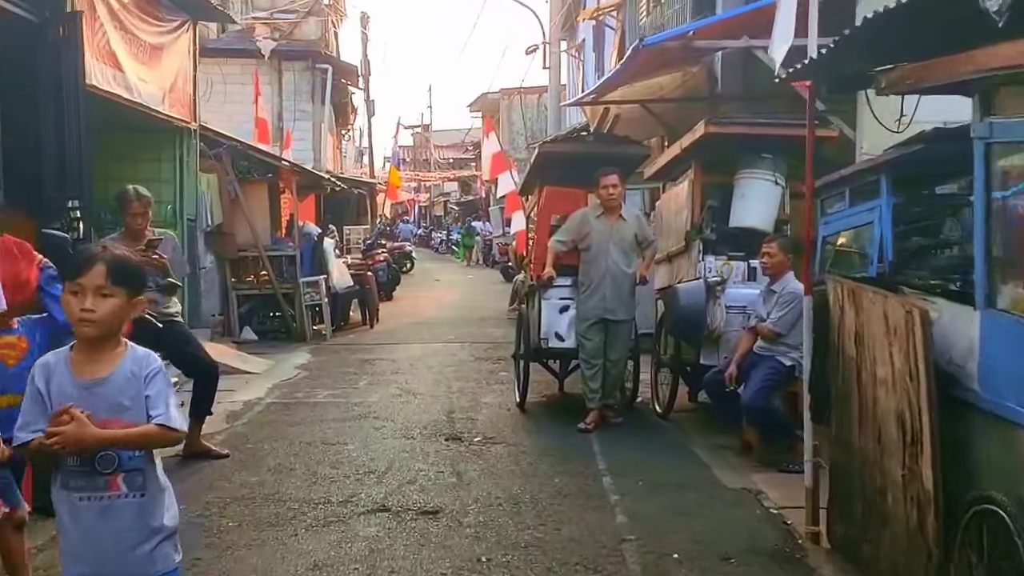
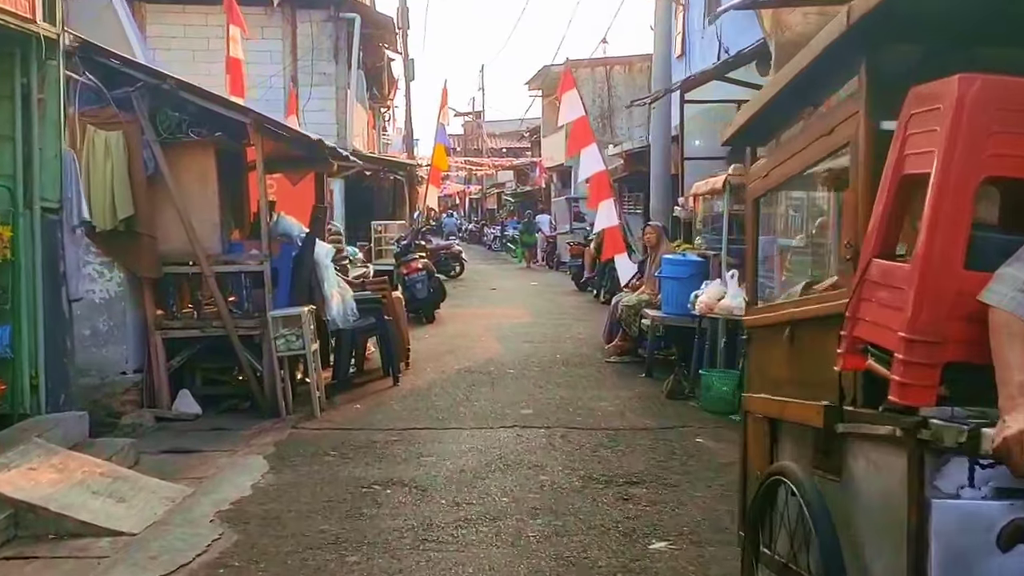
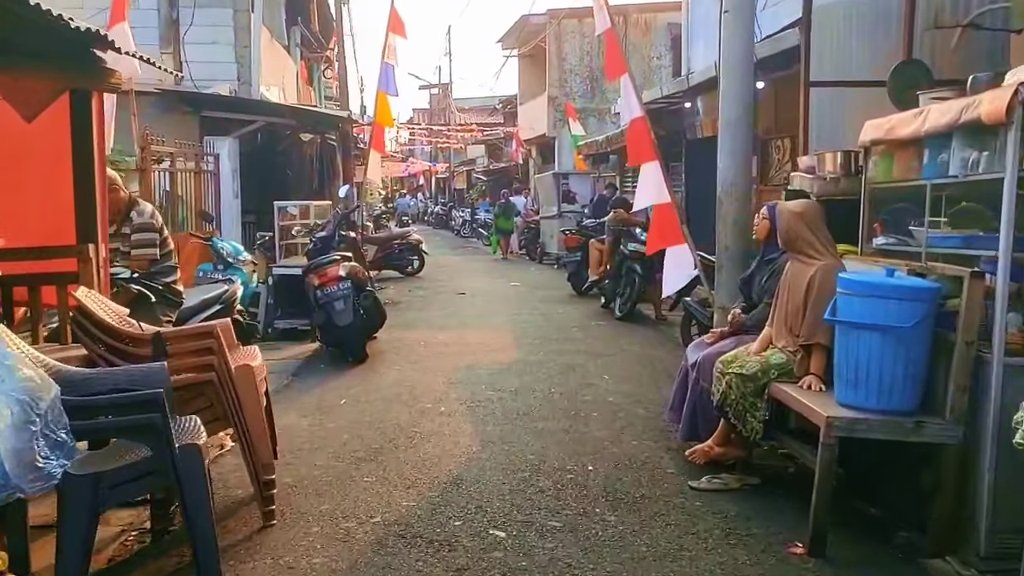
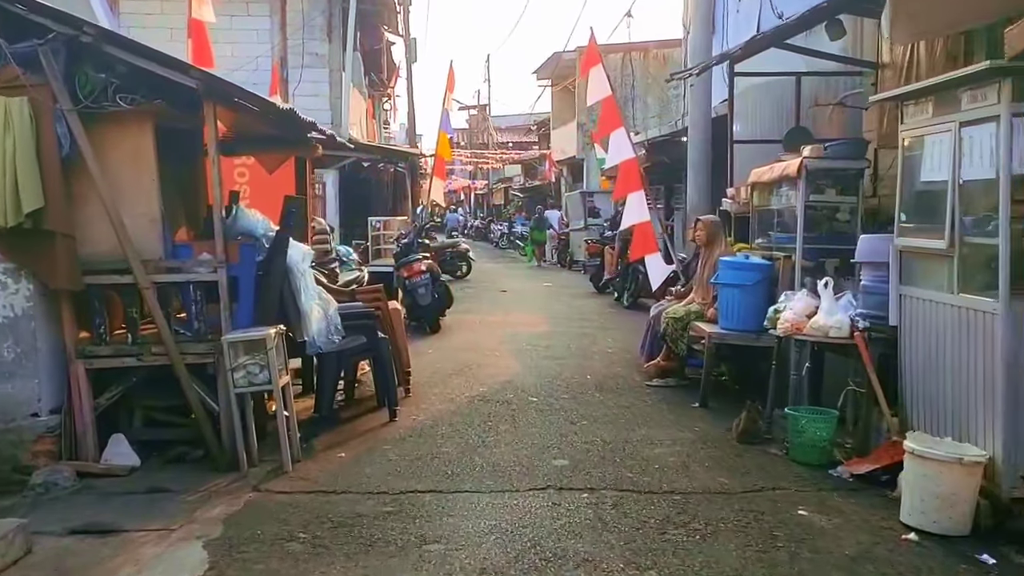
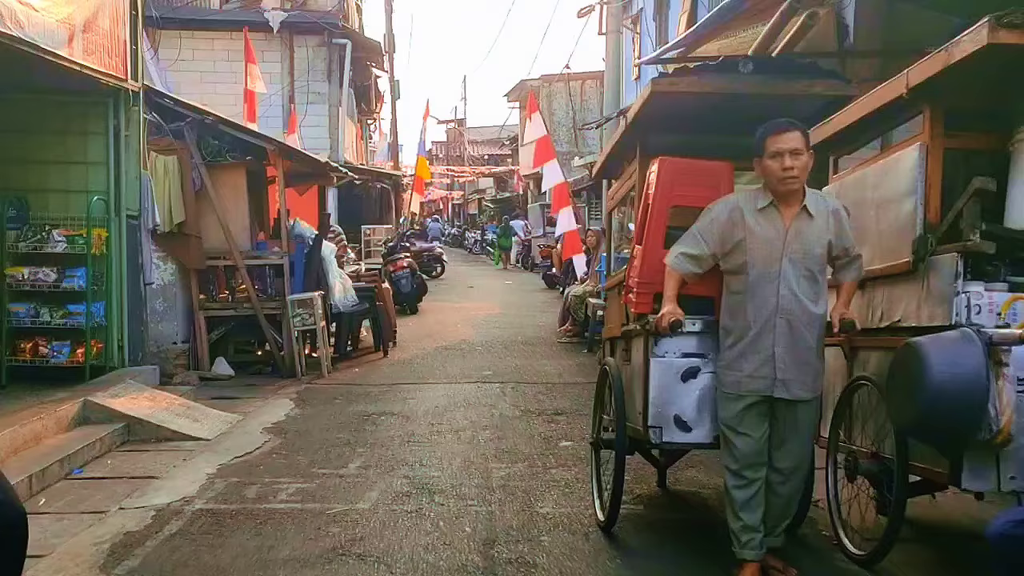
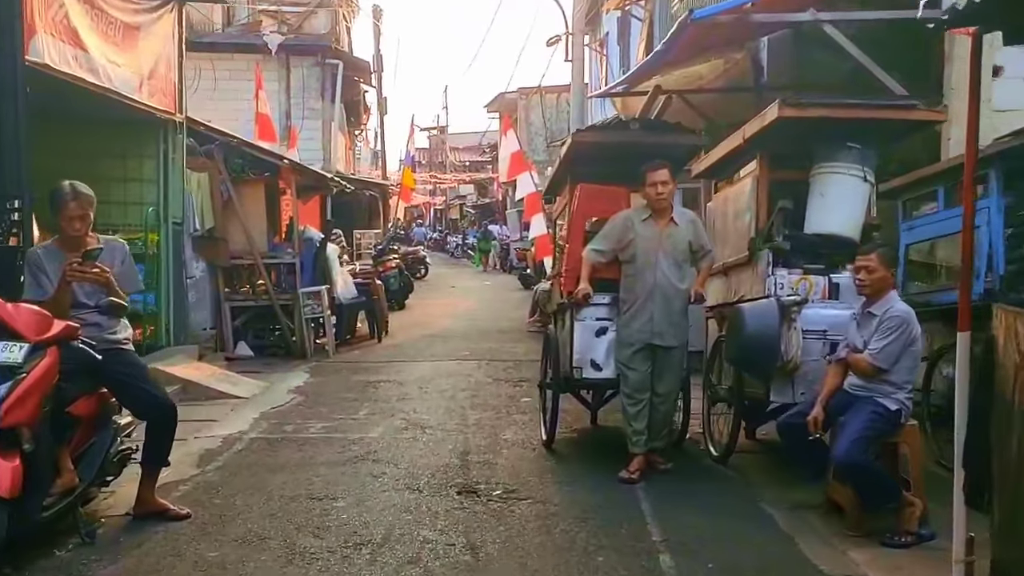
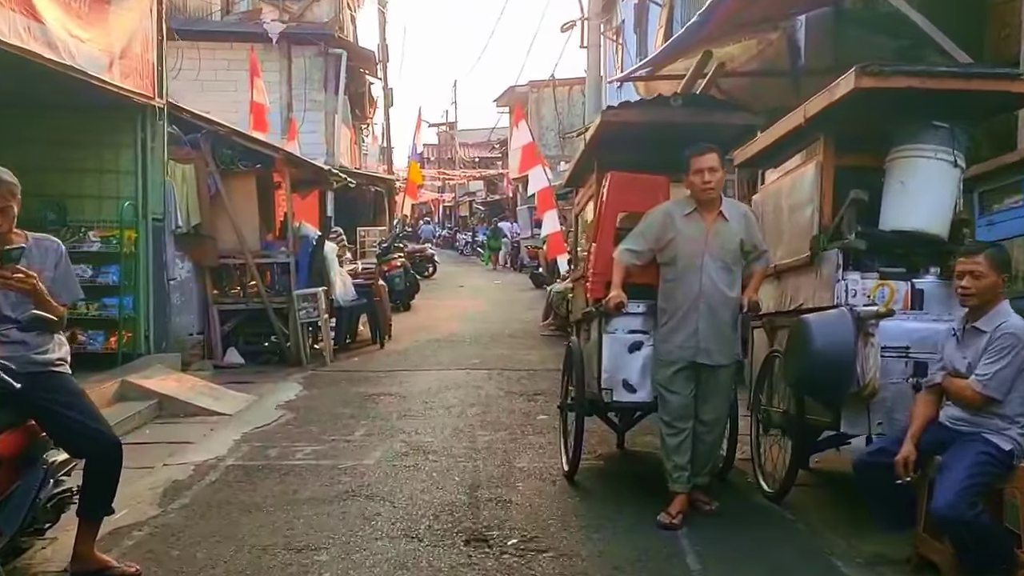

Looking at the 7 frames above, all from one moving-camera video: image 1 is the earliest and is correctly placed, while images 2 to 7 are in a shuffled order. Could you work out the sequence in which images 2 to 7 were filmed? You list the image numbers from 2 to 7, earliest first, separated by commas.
6, 7, 5, 2, 4, 3
